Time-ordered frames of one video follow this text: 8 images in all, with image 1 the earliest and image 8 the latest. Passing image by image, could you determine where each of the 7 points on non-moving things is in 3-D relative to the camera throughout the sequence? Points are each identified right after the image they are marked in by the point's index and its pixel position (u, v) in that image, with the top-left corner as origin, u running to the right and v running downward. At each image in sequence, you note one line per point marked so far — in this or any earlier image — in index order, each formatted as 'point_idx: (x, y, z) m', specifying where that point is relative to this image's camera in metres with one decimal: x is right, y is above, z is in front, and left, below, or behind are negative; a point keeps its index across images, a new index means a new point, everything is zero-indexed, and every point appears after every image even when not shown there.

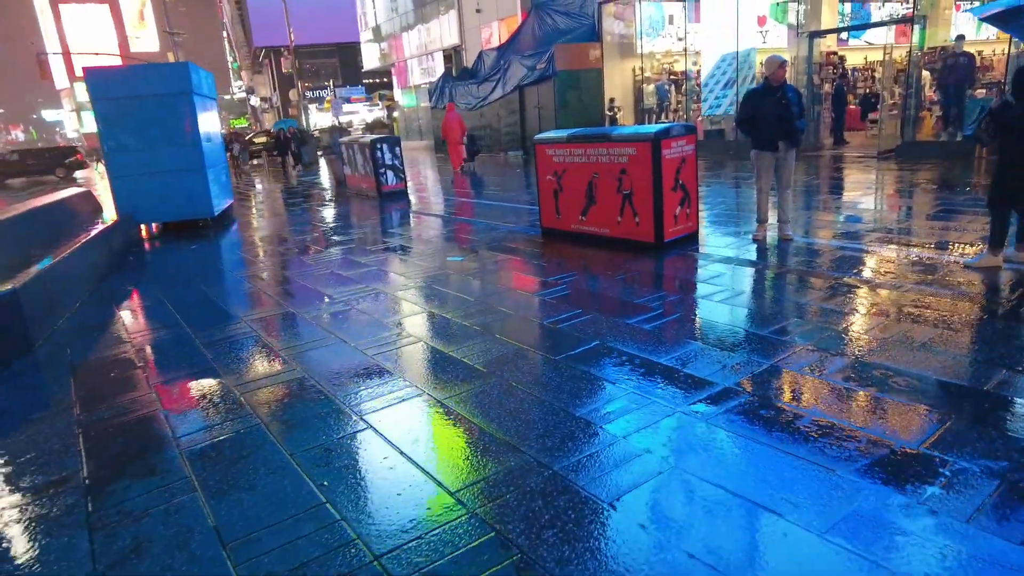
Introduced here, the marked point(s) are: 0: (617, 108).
0: (+3.1, +5.3, +19.7) m
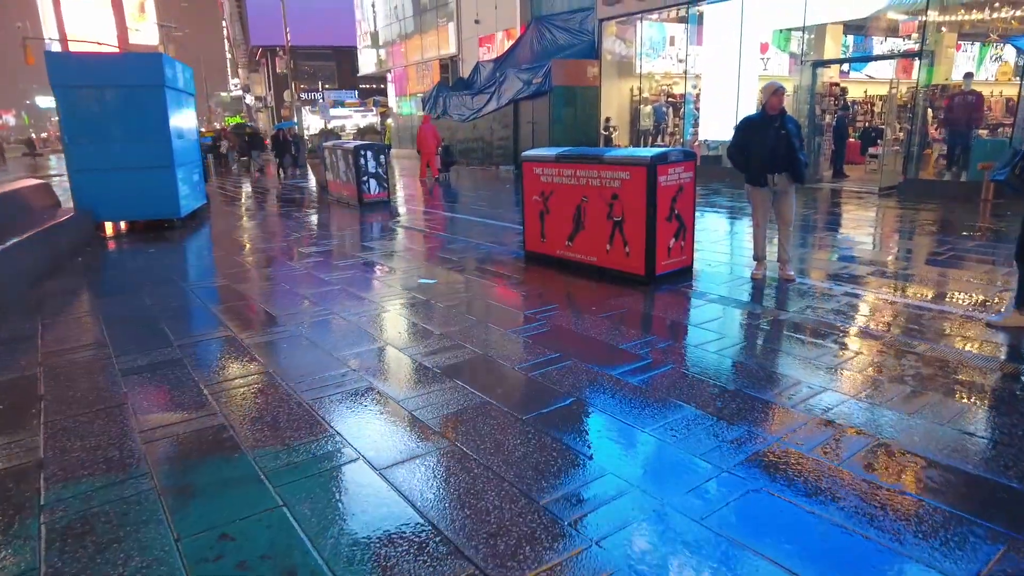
0: (+2.9, +4.7, +19.3) m
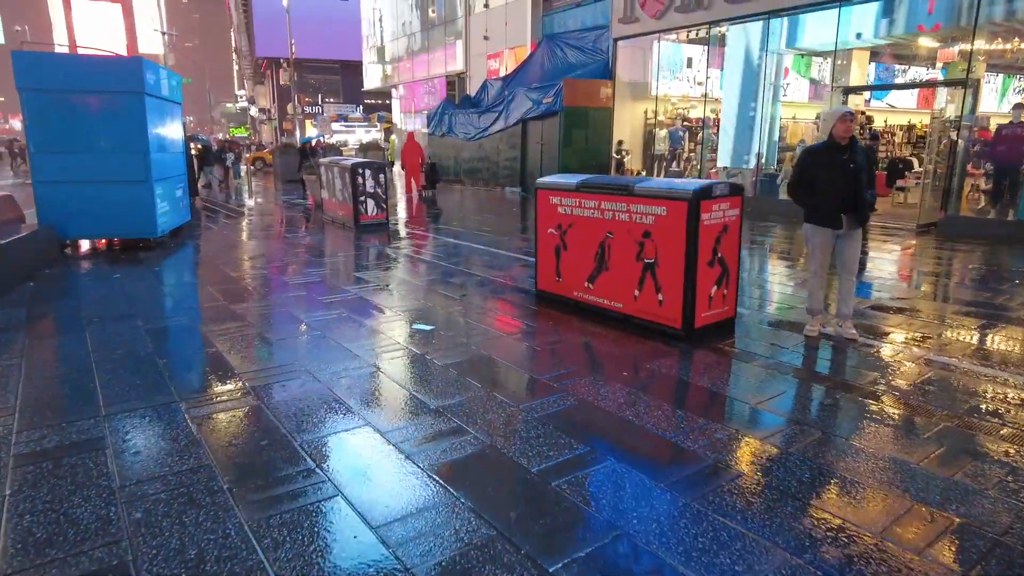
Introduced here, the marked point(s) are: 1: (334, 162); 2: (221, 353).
0: (+3.2, +3.8, +18.4) m
1: (-3.6, +2.5, +13.4) m
2: (-2.2, -0.5, +5.0) m
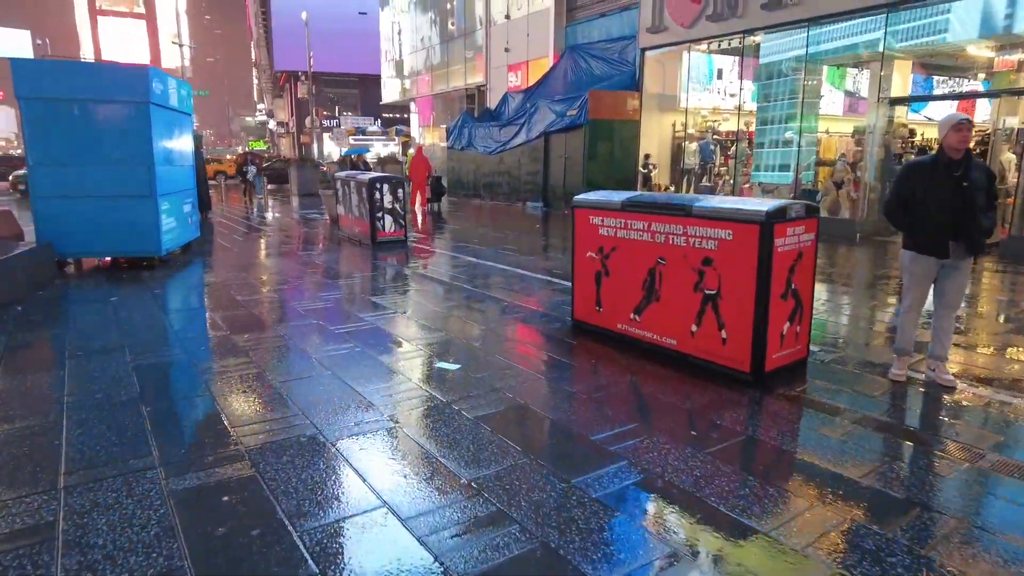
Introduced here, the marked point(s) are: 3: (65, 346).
0: (+3.8, +3.3, +17.7) m
1: (-3.1, +2.2, +12.8) m
2: (-1.9, -0.7, +4.3) m
3: (-3.8, -0.5, +5.6) m
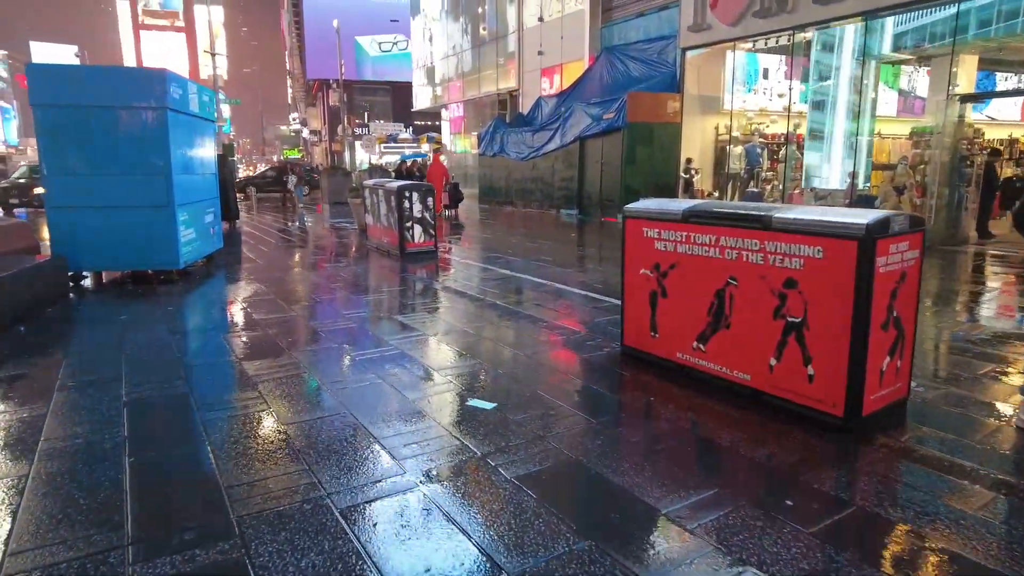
0: (+4.6, +3.0, +16.8) m
1: (-2.5, +1.9, +12.3) m
2: (-1.7, -0.9, +3.7) m
3: (-3.5, -0.7, +5.1) m
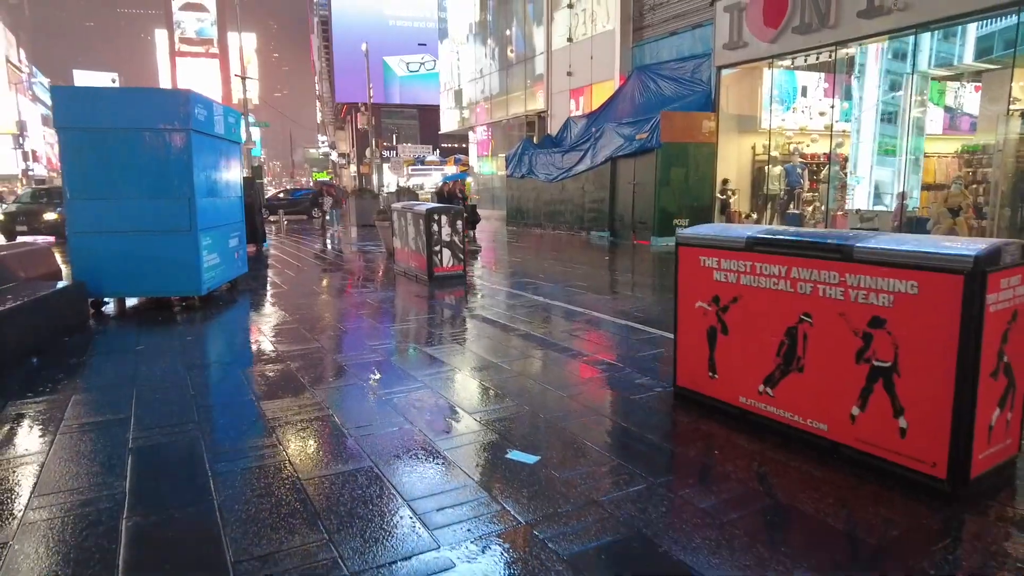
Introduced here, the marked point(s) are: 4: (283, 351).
0: (+5.4, +2.4, +16.3) m
1: (-1.9, +1.5, +12.0) m
2: (-1.4, -1.1, +3.3) m
3: (-3.2, -0.9, +4.7) m
4: (-2.4, -0.7, +6.9) m
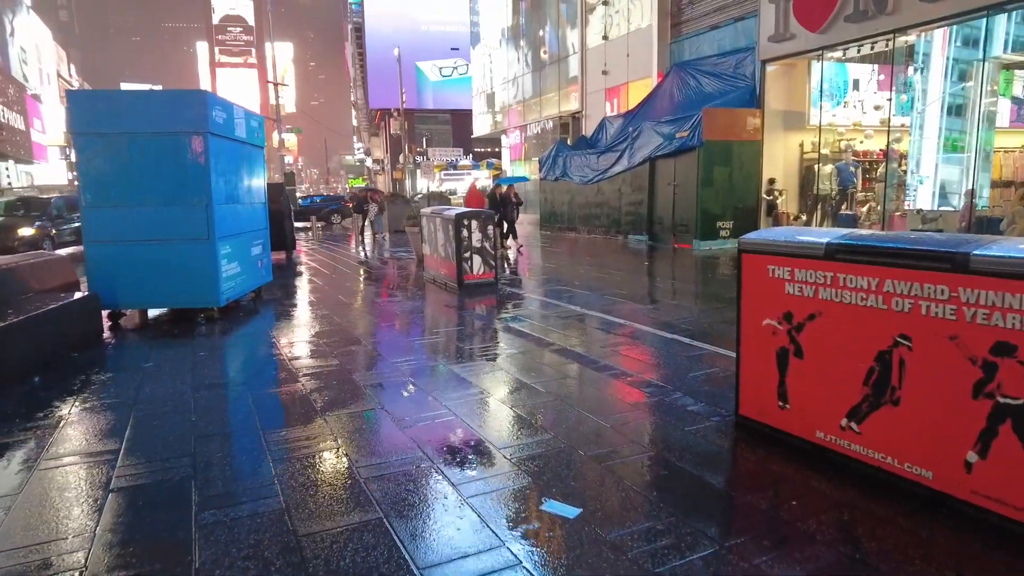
0: (+6.2, +2.2, +15.4) m
1: (-1.3, +1.3, +11.5) m
2: (-1.3, -1.1, +2.7) m
3: (-2.9, -1.0, +4.3) m
4: (-2.0, -0.8, +6.4) m
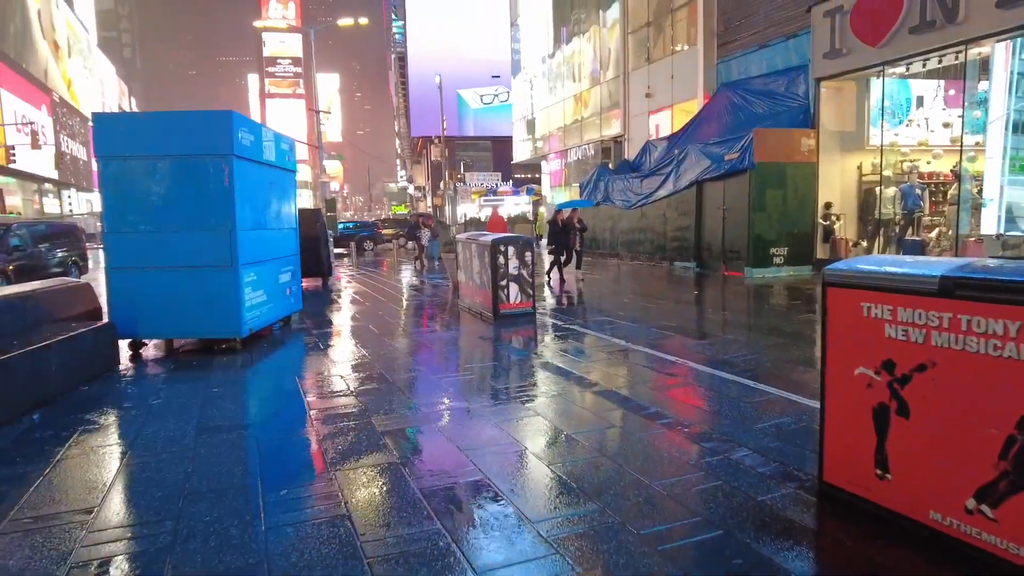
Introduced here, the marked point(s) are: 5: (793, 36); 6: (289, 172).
0: (+7.0, +1.6, +14.5) m
1: (-0.7, +0.8, +11.0) m
2: (-1.2, -1.3, +2.2) m
3: (-2.7, -1.2, +3.8) m
4: (-1.7, -1.1, +5.9) m
5: (+6.5, +5.8, +15.3) m
6: (-3.2, +1.7, +9.5) m
